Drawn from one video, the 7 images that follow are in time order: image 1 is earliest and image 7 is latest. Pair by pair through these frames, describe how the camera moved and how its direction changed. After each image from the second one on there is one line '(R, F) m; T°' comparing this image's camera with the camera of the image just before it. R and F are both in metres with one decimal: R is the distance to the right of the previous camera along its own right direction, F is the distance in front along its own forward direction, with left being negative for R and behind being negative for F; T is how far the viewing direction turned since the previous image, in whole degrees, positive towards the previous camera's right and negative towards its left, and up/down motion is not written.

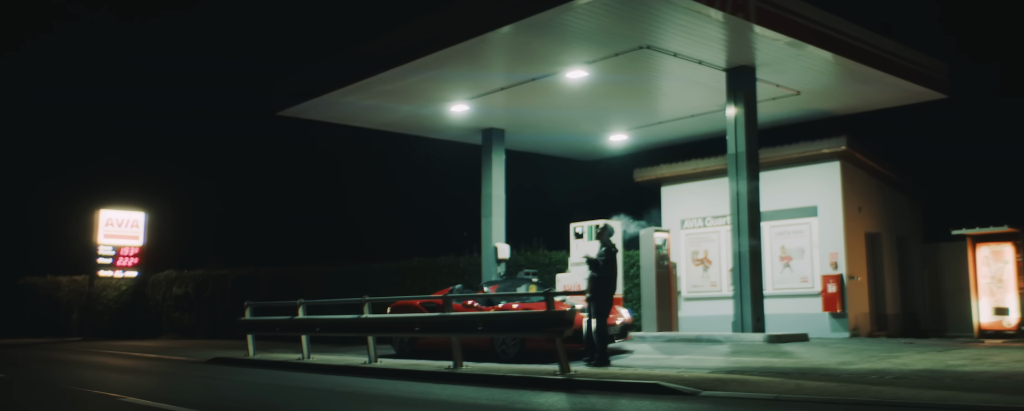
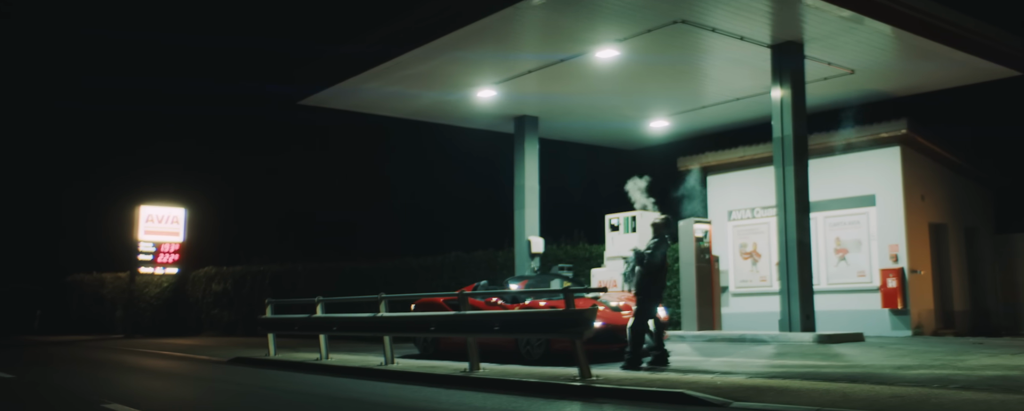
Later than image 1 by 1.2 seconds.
(+0.5, +1.0) m; -4°
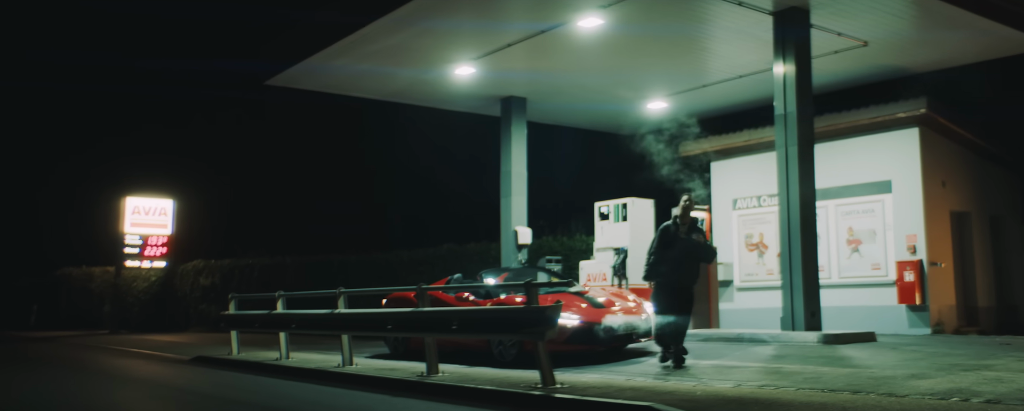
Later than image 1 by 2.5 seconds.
(+0.7, +1.4) m; -1°
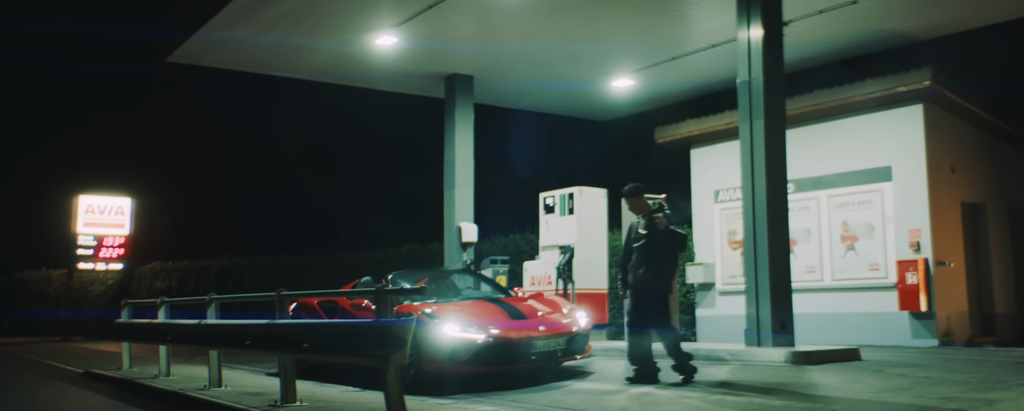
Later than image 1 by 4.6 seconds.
(+1.4, +2.3) m; -1°
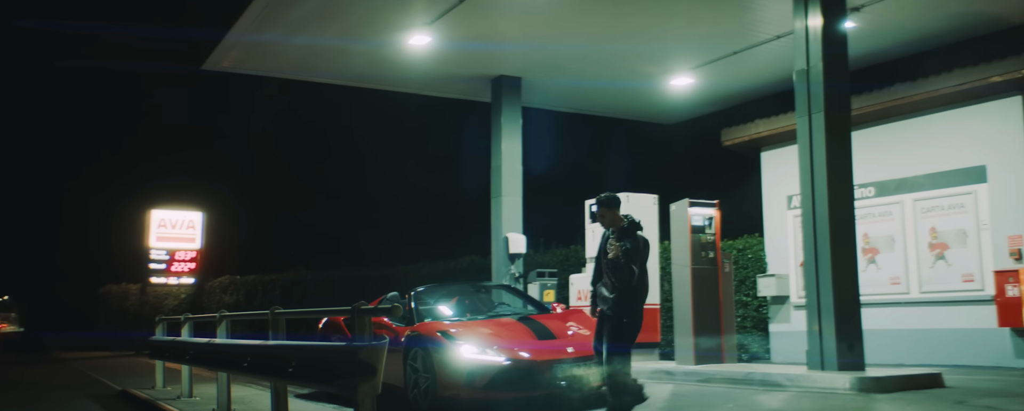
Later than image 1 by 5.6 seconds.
(+0.7, +1.0) m; -6°
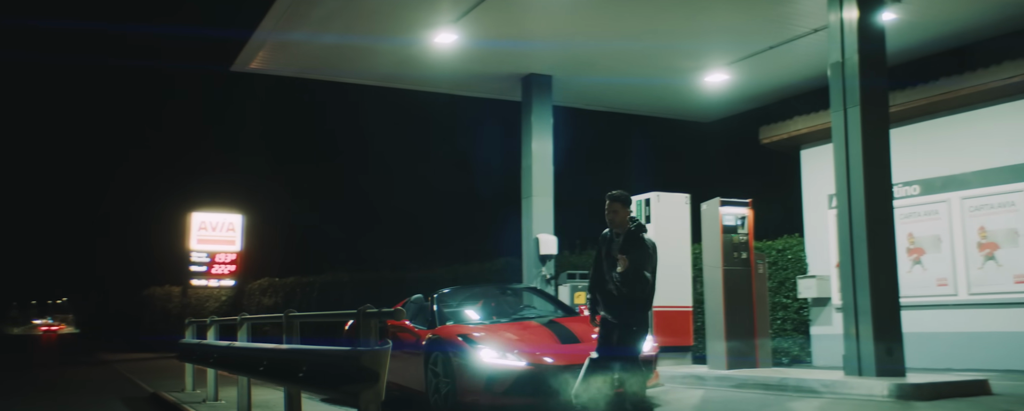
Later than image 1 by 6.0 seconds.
(+0.2, +0.3) m; -3°
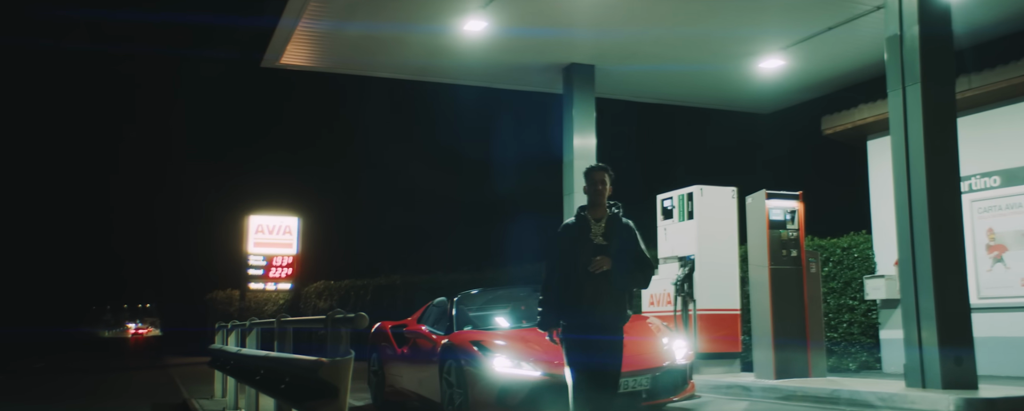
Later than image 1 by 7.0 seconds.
(+0.5, +0.8) m; -5°
